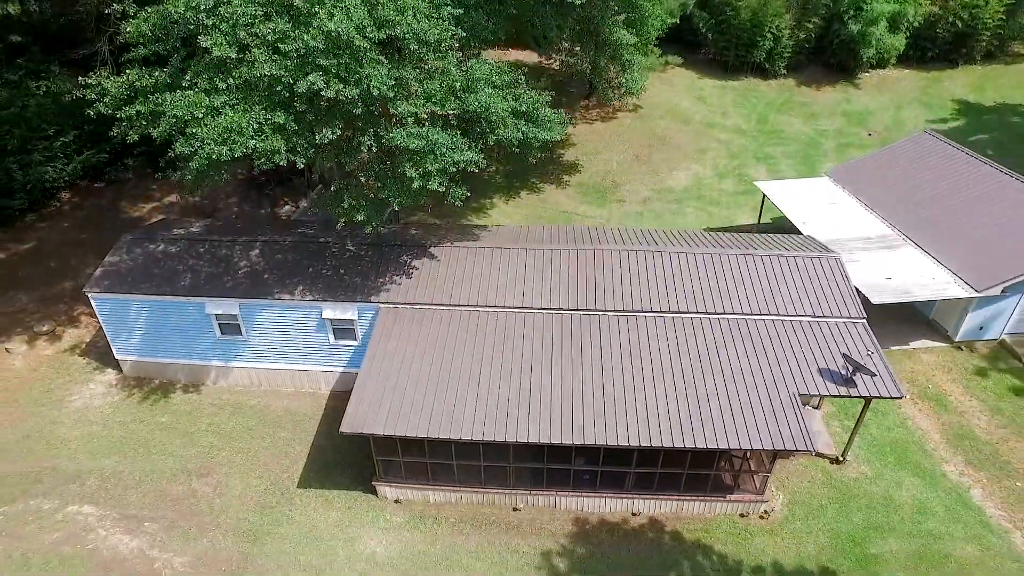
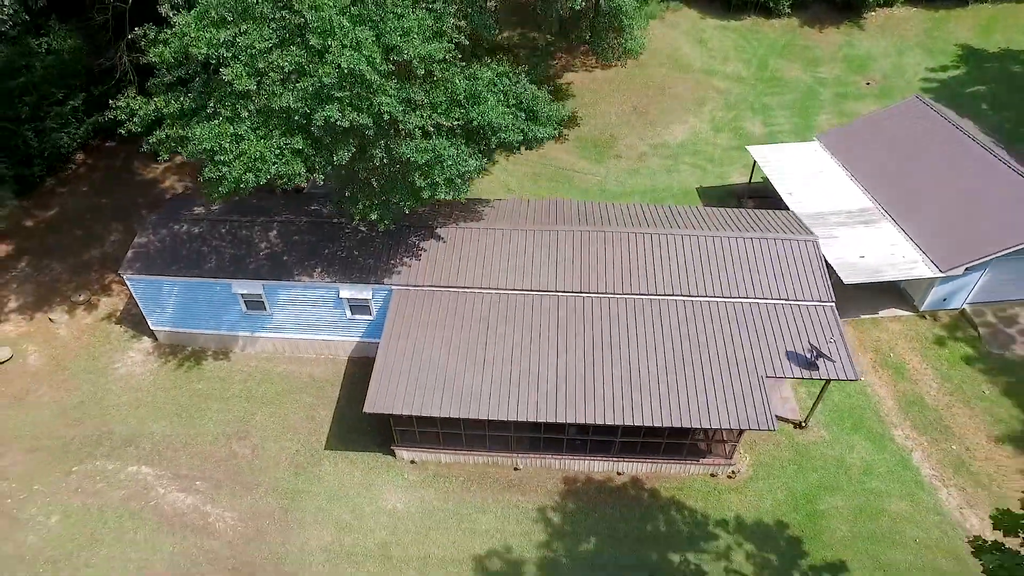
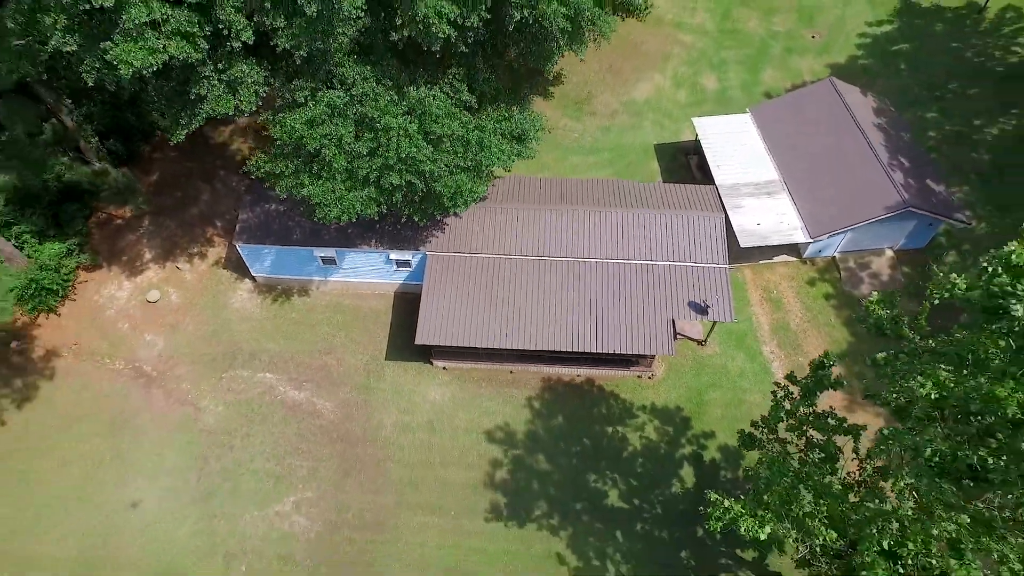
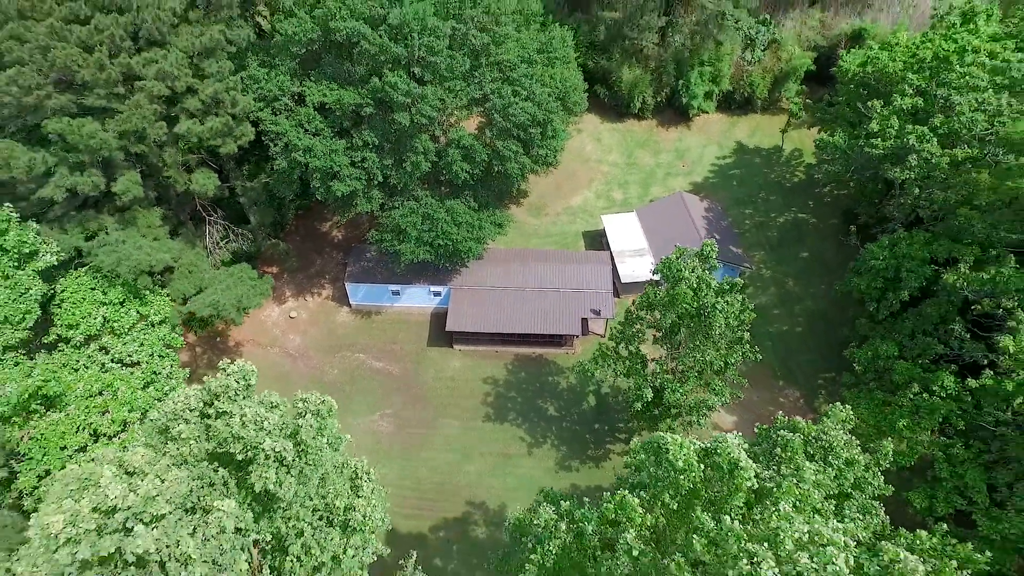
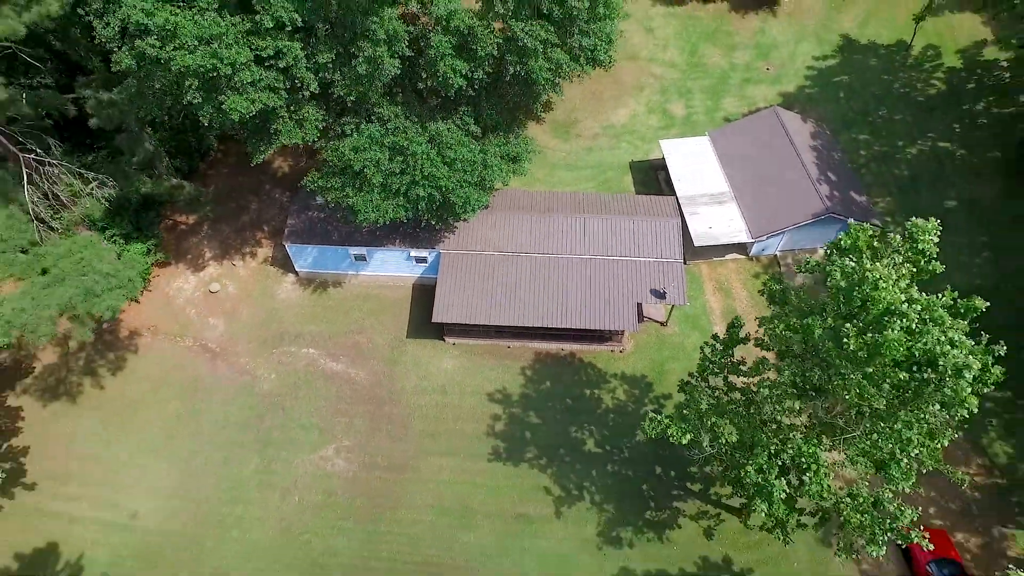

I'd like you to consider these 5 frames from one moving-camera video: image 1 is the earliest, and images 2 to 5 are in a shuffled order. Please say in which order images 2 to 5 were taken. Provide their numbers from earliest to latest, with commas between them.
2, 3, 5, 4
